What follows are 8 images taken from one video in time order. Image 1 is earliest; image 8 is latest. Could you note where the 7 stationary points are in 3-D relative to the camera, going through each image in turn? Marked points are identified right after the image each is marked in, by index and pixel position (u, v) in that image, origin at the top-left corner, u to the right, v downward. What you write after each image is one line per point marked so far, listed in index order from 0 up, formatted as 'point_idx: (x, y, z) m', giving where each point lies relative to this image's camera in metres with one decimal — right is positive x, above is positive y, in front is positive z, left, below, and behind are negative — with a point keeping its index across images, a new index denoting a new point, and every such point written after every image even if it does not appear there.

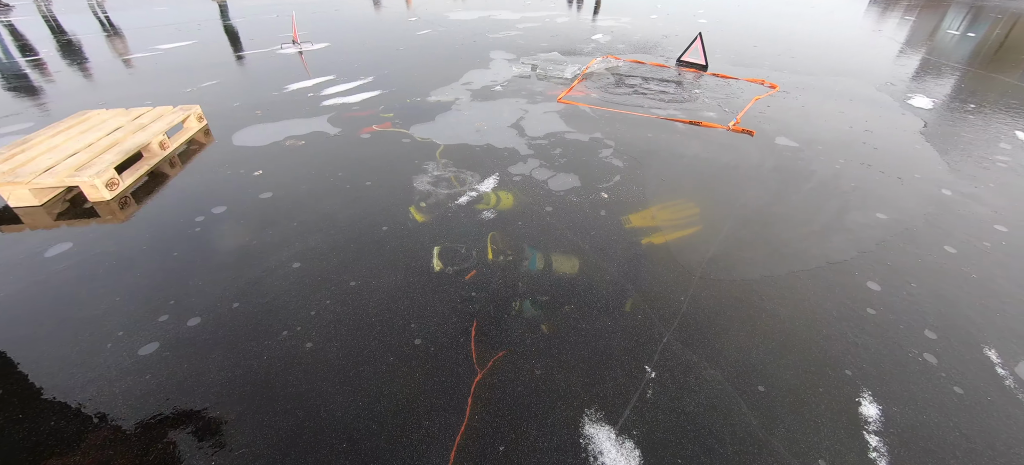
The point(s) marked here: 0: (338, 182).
0: (-1.4, +0.4, +3.6) m
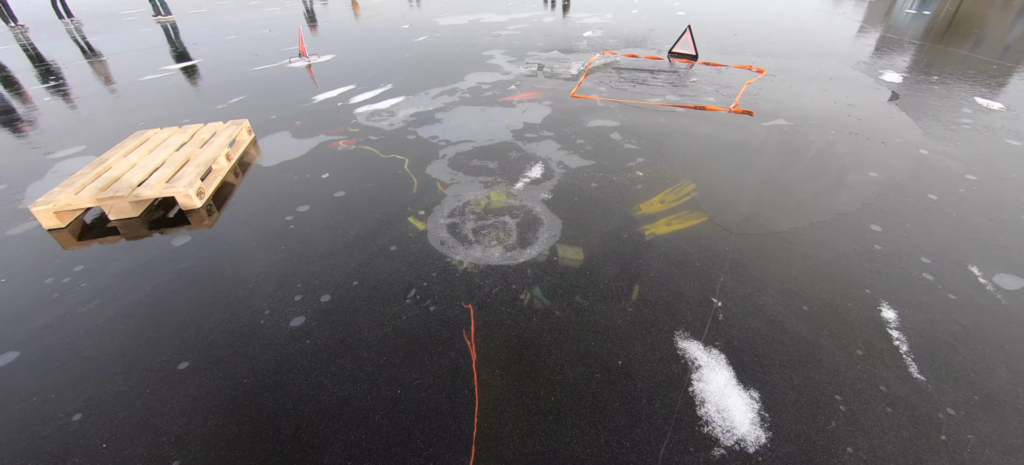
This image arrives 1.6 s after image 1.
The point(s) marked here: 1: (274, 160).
0: (-1.0, +0.5, +4.0) m
1: (-2.6, +0.8, +4.6) m
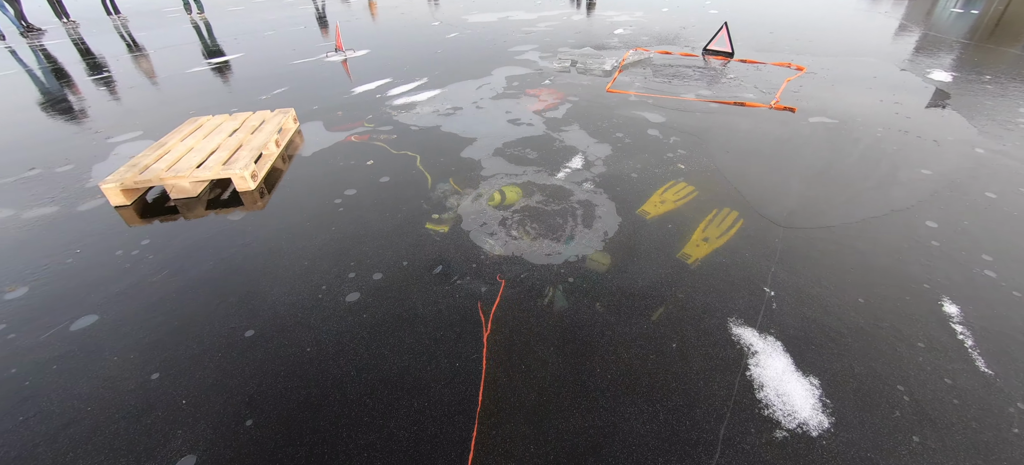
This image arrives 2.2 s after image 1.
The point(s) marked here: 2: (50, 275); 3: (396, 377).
0: (-0.6, +0.6, +4.1) m
1: (-2.2, +1.0, +4.7) m
2: (-3.1, -0.3, +2.9) m
3: (-0.5, -0.7, +2.1) m
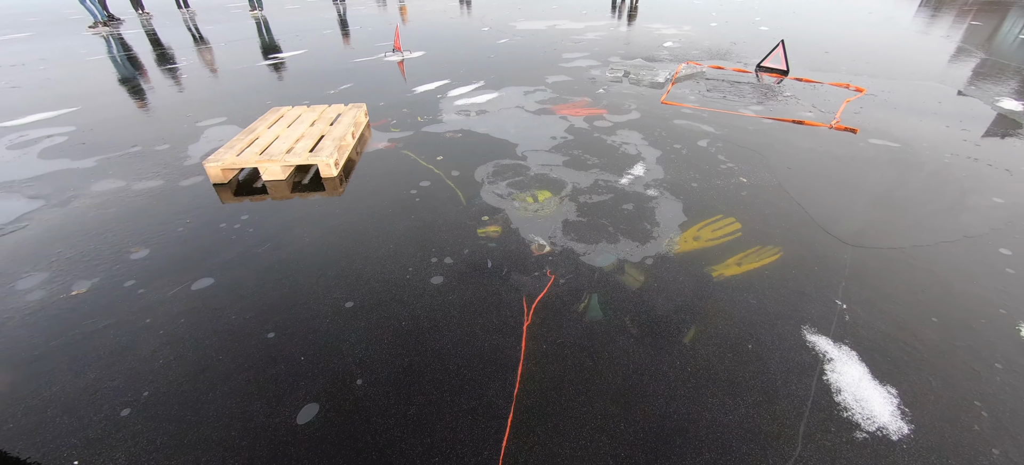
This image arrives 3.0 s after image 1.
0: (0.0, +0.7, +4.3) m
1: (-1.5, +1.1, +5.0) m
2: (-2.6, -0.1, +3.2) m
3: (-0.1, -0.6, +2.2) m
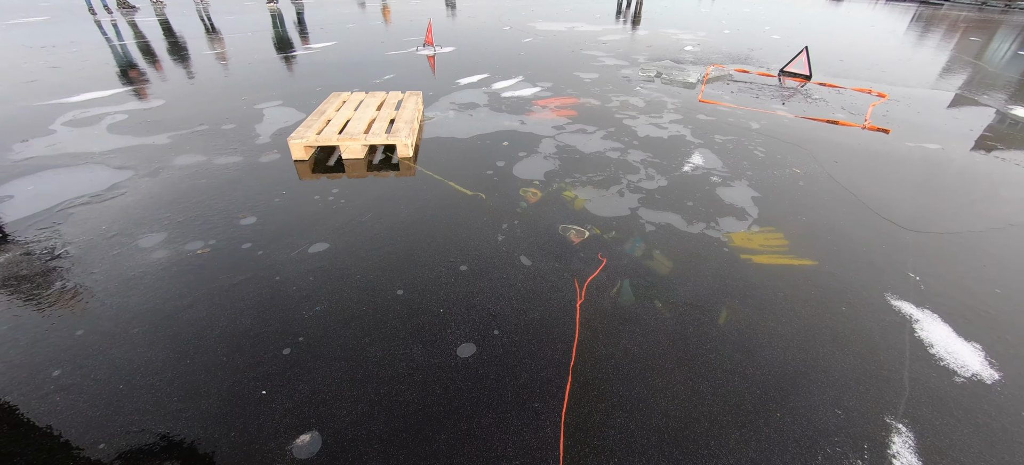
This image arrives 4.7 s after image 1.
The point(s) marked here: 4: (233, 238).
0: (+0.7, +0.8, +4.5) m
1: (-0.8, +1.3, +5.2) m
2: (-1.9, +0.2, +3.3) m
3: (+0.6, -0.4, +2.4) m
4: (-2.0, 0.0, +3.0) m
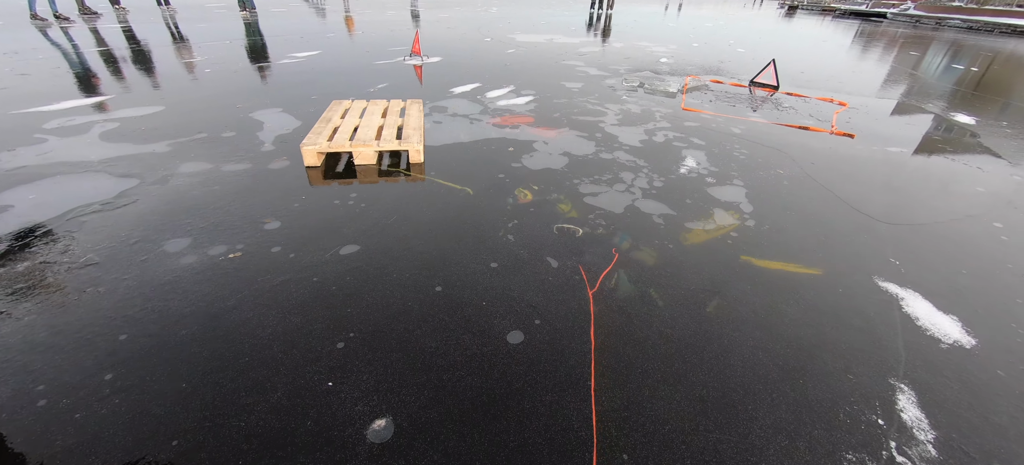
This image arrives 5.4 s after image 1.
0: (+0.7, +0.8, +4.7) m
1: (-0.8, +1.2, +5.3) m
2: (-1.7, +0.1, +3.4) m
3: (+0.8, -0.4, +2.6) m
4: (-1.8, -0.1, +3.0) m
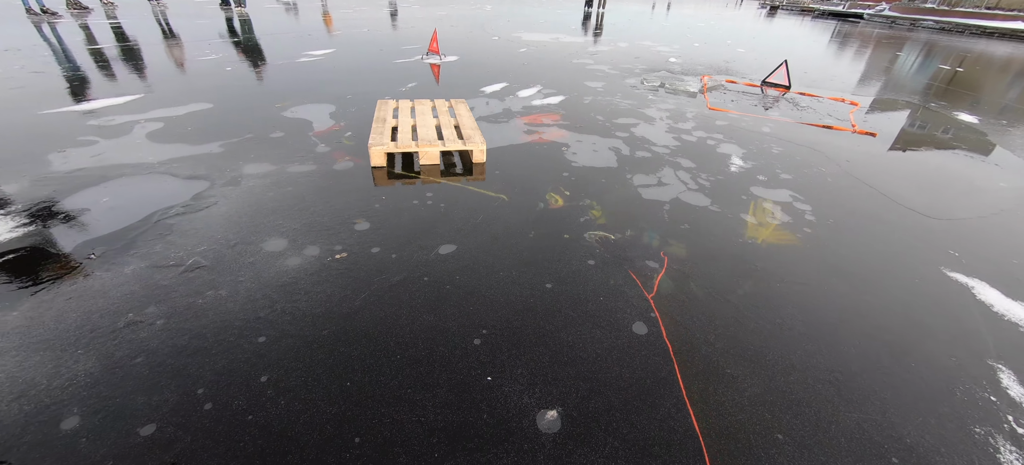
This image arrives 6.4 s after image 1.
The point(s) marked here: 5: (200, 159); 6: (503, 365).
0: (+1.3, +0.9, +4.9) m
1: (-0.2, +1.3, +5.4) m
2: (-1.1, +0.1, +3.4) m
3: (+1.5, -0.4, +2.8) m
4: (-1.1, -0.1, +3.1) m
5: (-3.1, +0.7, +4.2) m
6: (-0.1, -0.7, +2.2) m
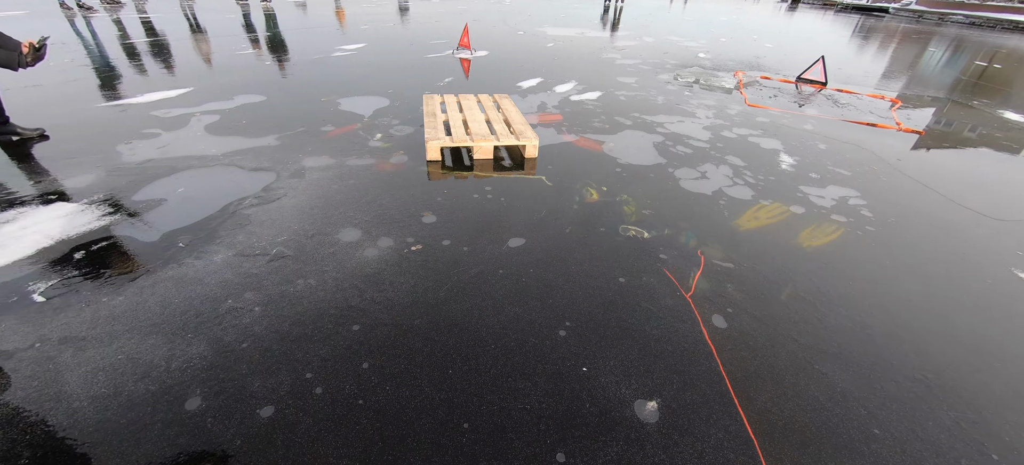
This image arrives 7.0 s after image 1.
0: (+1.9, +0.9, +4.9) m
1: (+0.4, +1.3, +5.4) m
2: (-0.6, +0.2, +3.5) m
3: (+2.0, -0.4, +2.8) m
4: (-0.6, 0.0, +3.1) m
5: (-2.6, +0.8, +4.3) m
6: (+0.4, -0.6, +2.2) m
